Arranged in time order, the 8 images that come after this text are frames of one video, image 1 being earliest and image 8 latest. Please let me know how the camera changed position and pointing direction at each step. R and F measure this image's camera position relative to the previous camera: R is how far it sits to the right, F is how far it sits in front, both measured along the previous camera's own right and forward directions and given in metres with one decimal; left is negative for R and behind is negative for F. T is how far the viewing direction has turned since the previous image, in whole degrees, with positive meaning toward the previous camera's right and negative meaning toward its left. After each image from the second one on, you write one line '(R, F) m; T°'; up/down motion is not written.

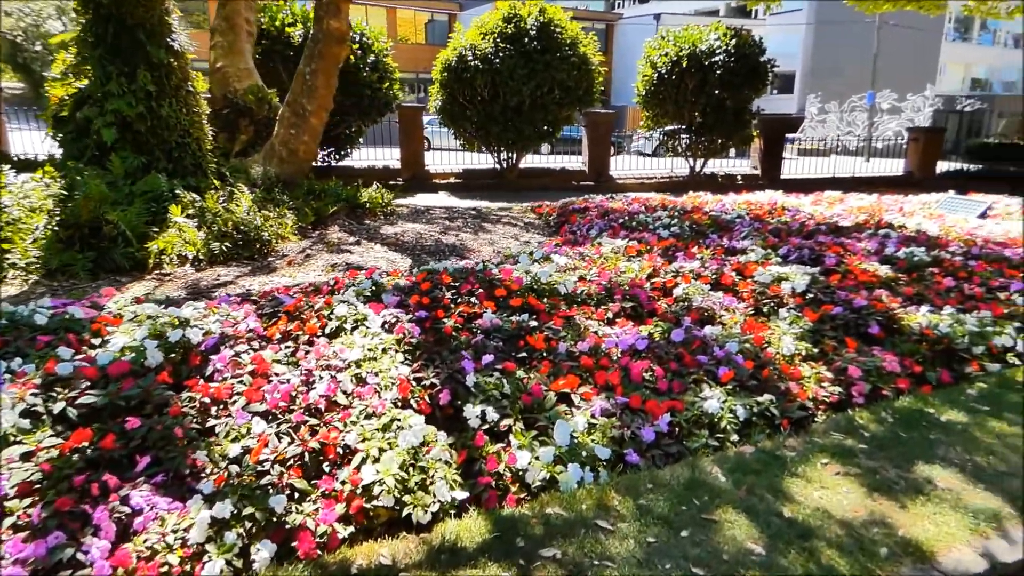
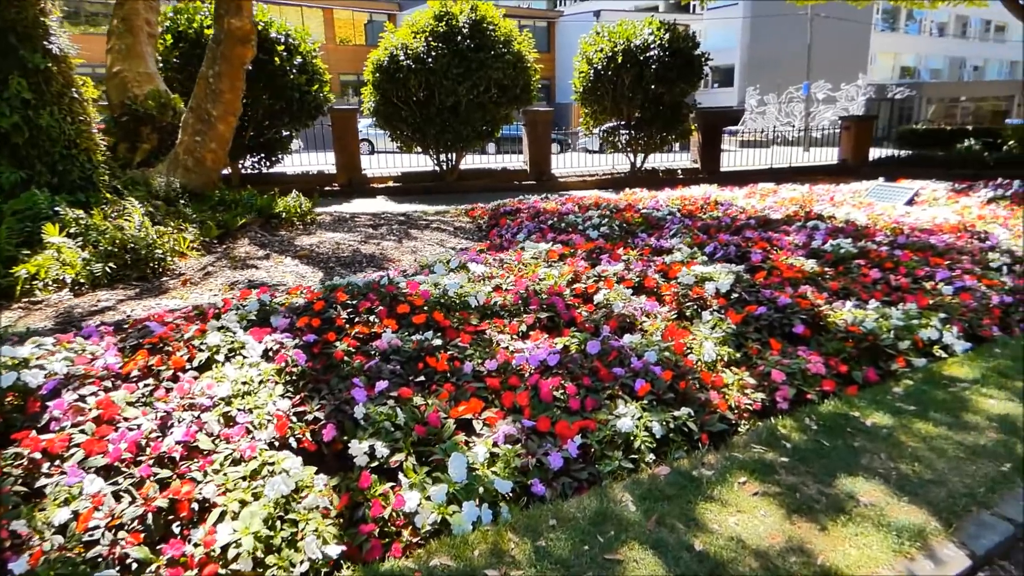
(+0.3, +0.3) m; +4°
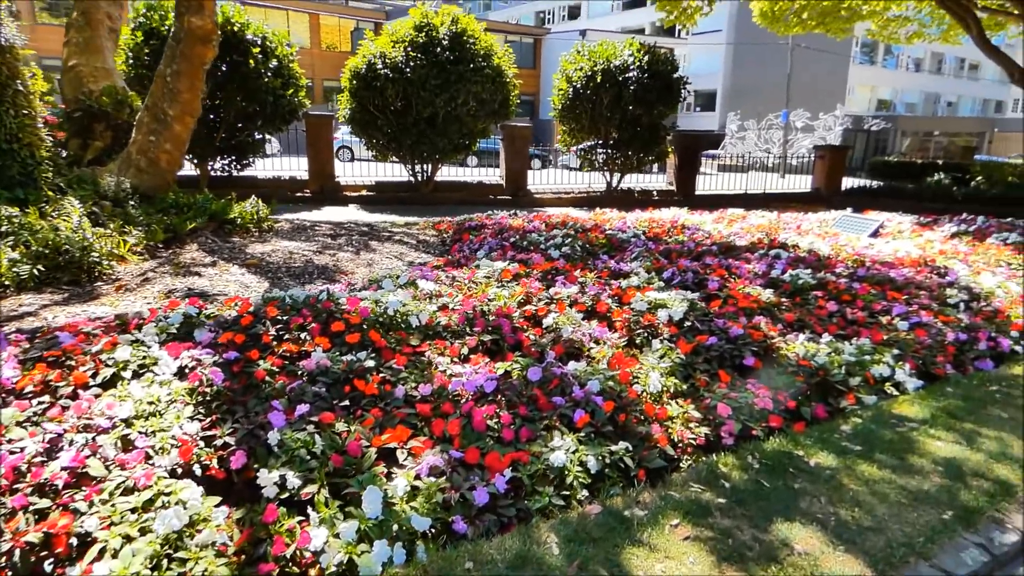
(+0.2, +0.1) m; +2°
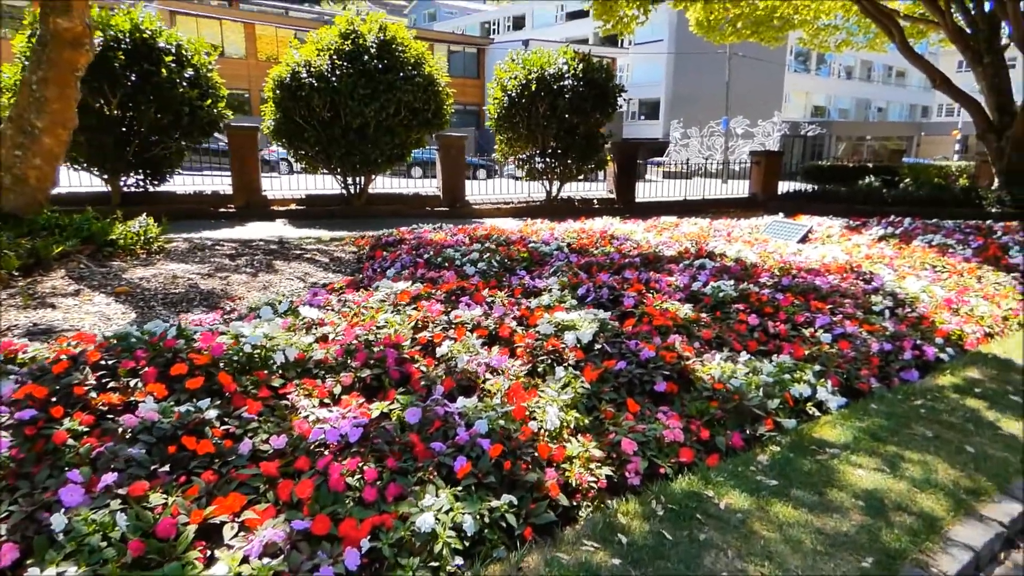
(+0.4, +0.4) m; +4°
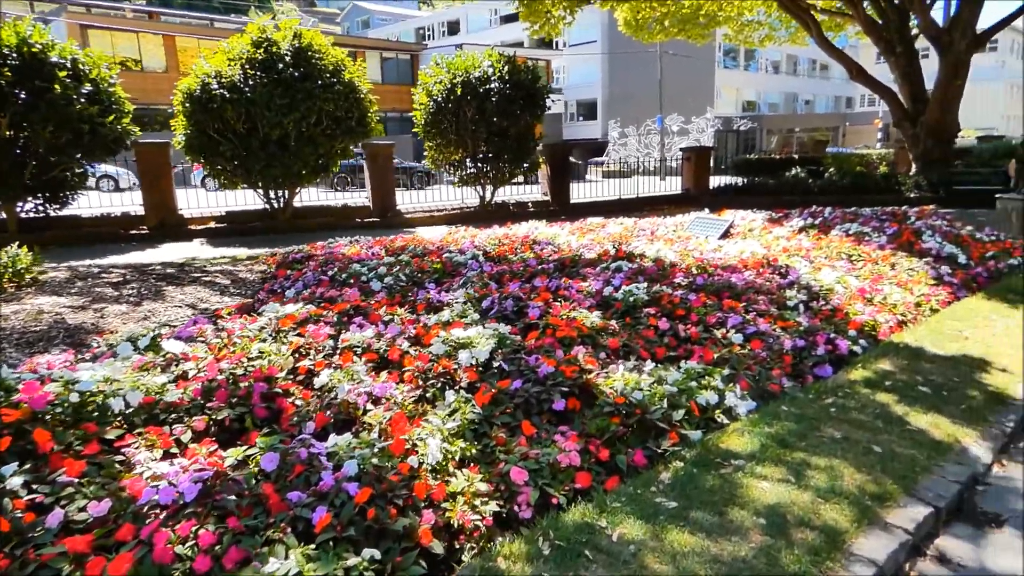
(+0.4, +0.3) m; +4°
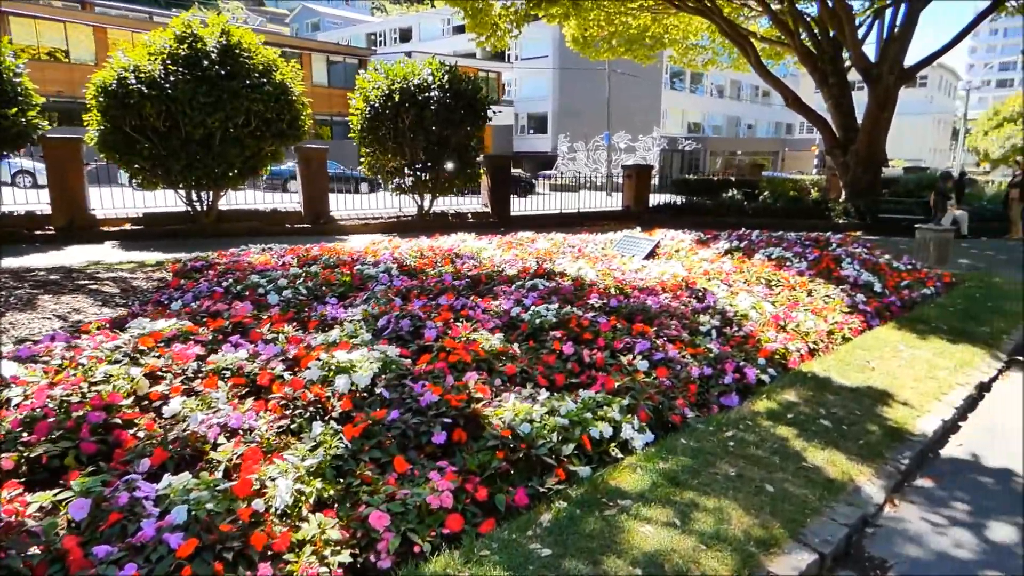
(+0.3, +0.2) m; +5°
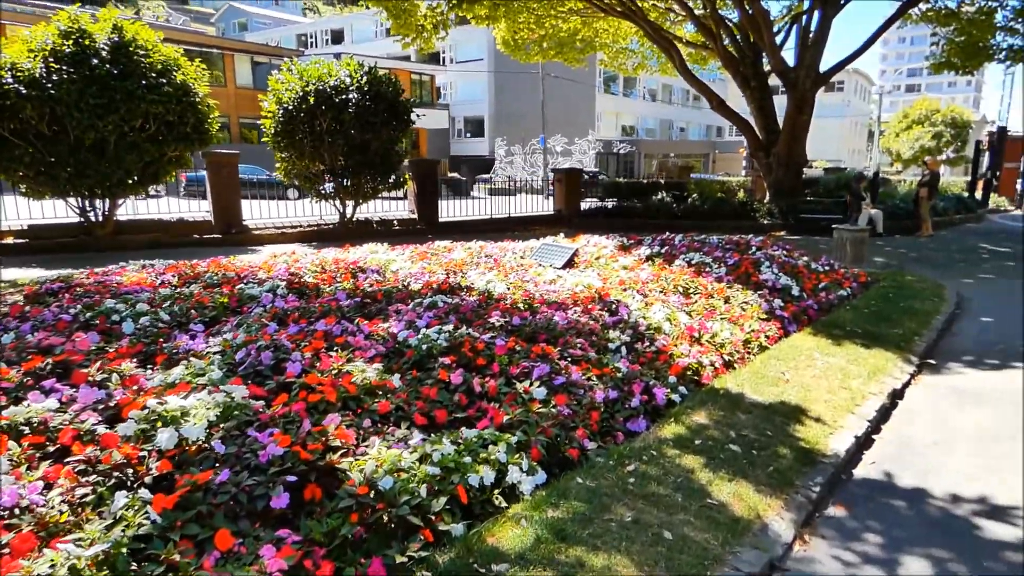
(+0.4, +0.4) m; +5°
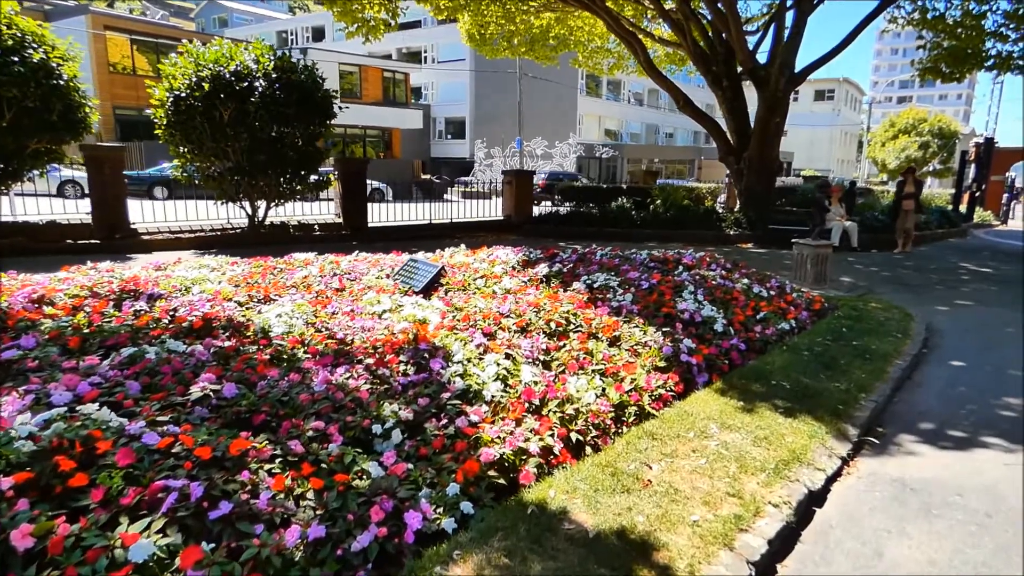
(+1.3, +1.6) m; +1°
